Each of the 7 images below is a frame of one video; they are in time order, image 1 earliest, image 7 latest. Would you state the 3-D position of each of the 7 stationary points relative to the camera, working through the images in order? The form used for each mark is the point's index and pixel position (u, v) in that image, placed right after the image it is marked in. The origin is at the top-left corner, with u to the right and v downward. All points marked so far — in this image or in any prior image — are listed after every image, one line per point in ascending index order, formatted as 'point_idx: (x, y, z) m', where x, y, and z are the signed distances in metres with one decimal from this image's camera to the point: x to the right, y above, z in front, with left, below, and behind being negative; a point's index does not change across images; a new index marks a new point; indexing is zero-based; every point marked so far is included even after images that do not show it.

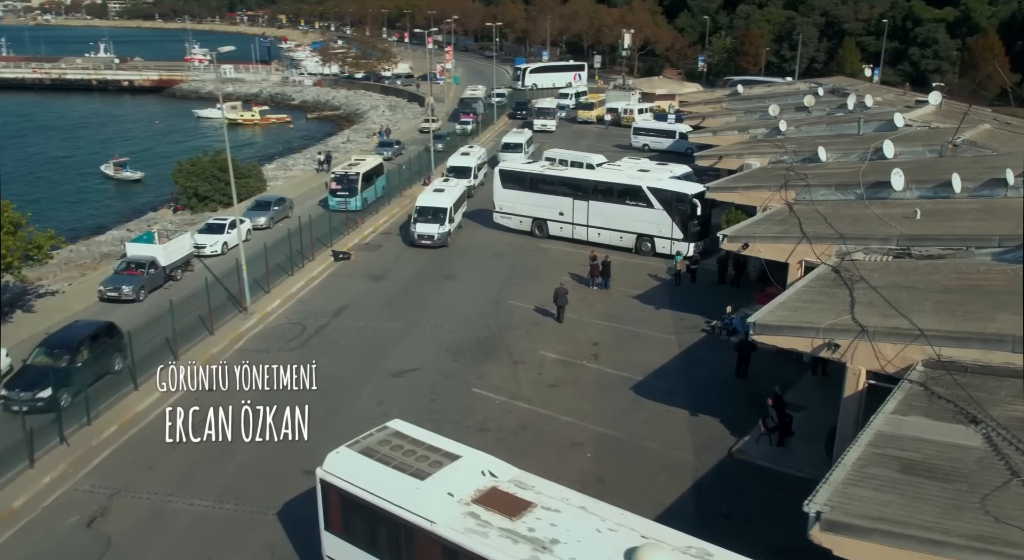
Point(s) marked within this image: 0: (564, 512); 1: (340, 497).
0: (+0.7, -3.1, +13.2) m
1: (-2.5, -3.2, +14.1) m
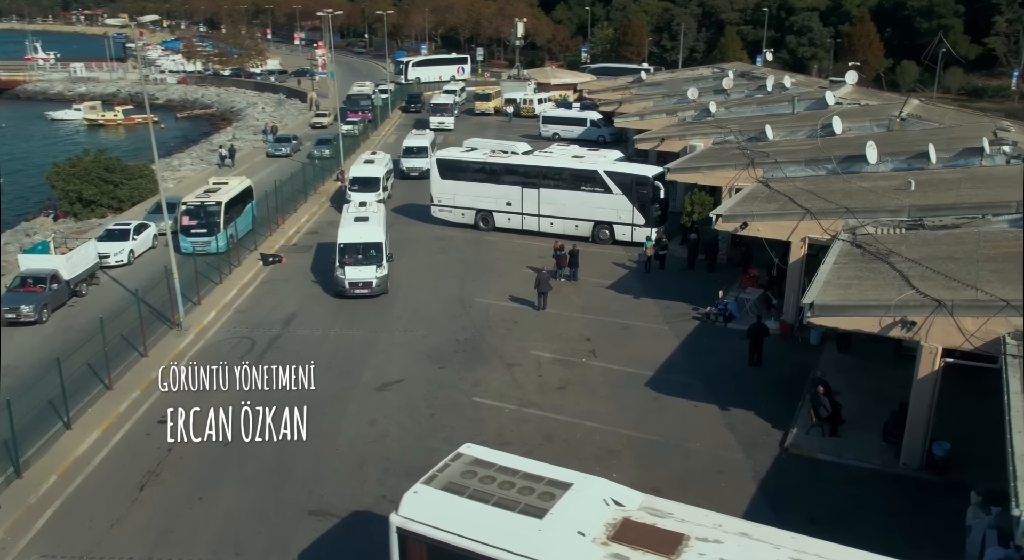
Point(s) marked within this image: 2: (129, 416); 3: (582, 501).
0: (+2.4, -2.9, +10.8) m
1: (-1.0, -3.1, +11.1) m
2: (-7.7, -2.7, +19.9) m
3: (+0.8, -2.5, +11.3) m
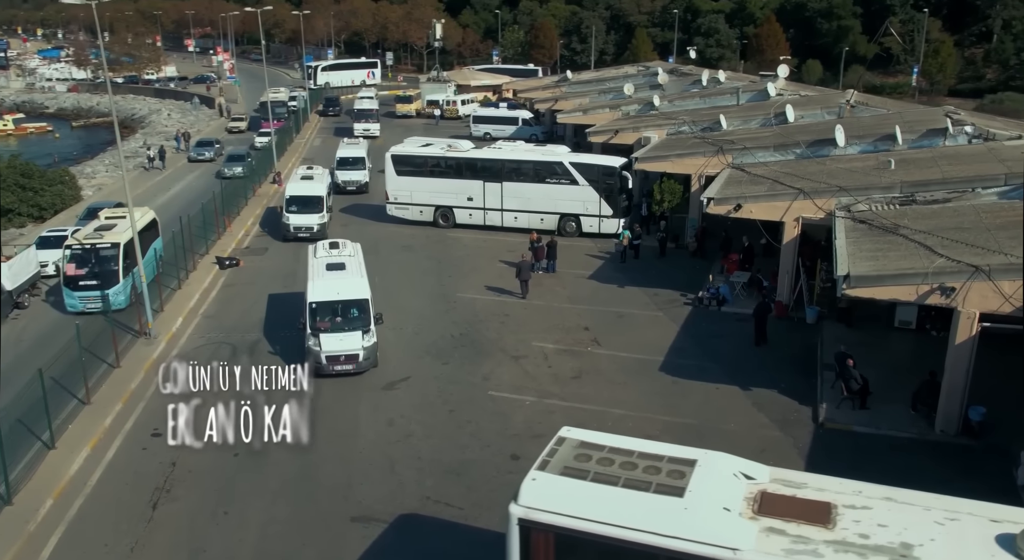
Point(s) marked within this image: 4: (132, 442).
0: (+3.8, -2.4, +10.2) m
1: (+0.4, -2.7, +10.2) m
2: (-7.3, -2.7, +18.2) m
3: (+2.2, -2.1, +10.6) m
4: (-6.8, -2.9, +17.6) m
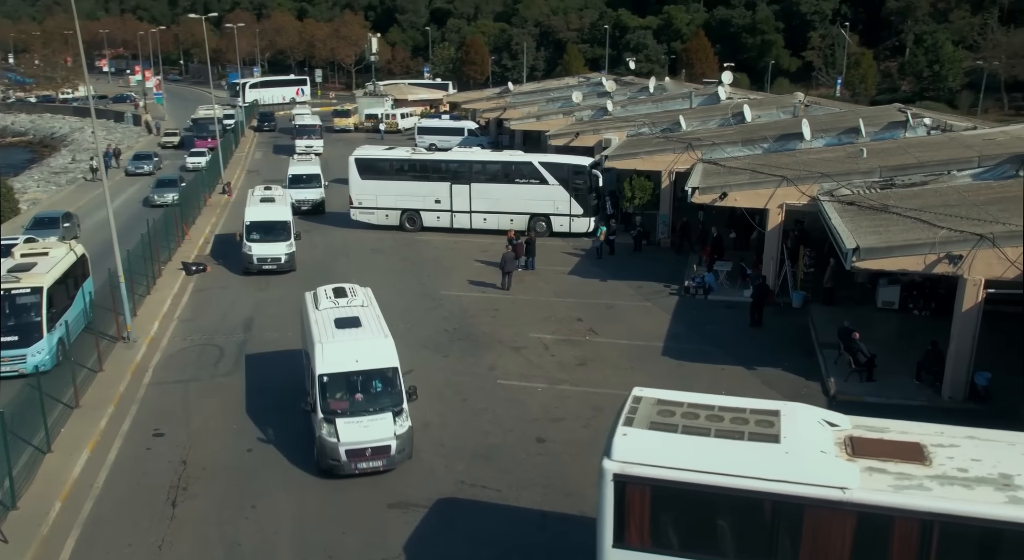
0: (+4.8, -1.7, +10.3) m
1: (+1.4, -2.2, +9.9) m
2: (-7.0, -2.6, +17.2) m
3: (+3.1, -1.5, +10.5) m
4: (-6.5, -2.8, +16.7) m
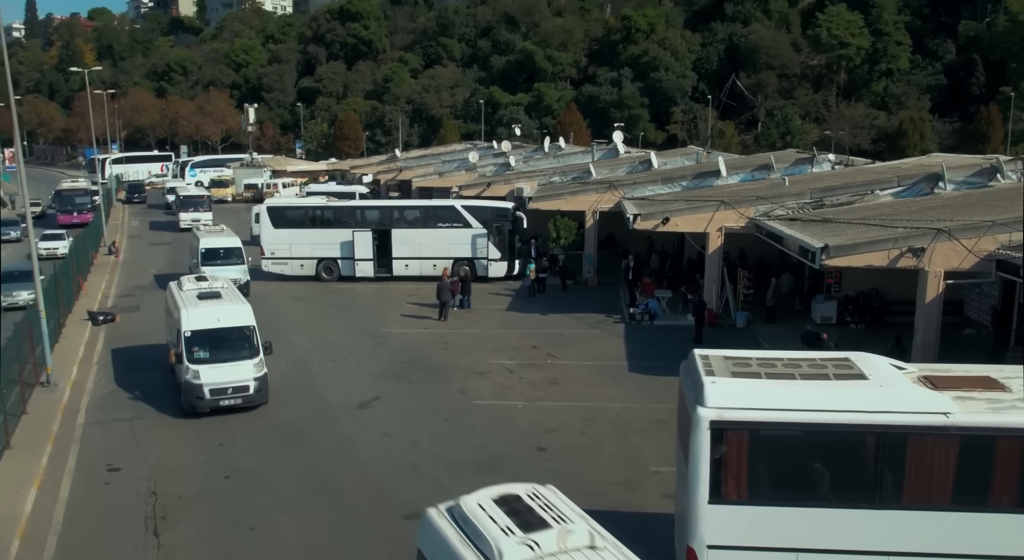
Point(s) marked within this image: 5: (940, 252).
0: (+5.5, -1.0, +10.4) m
1: (+2.3, -1.5, +9.5) m
2: (-7.0, -3.0, +15.3) m
3: (+3.9, -0.9, +10.3) m
4: (-6.5, -3.0, +14.9) m
5: (+7.9, +0.5, +18.0) m
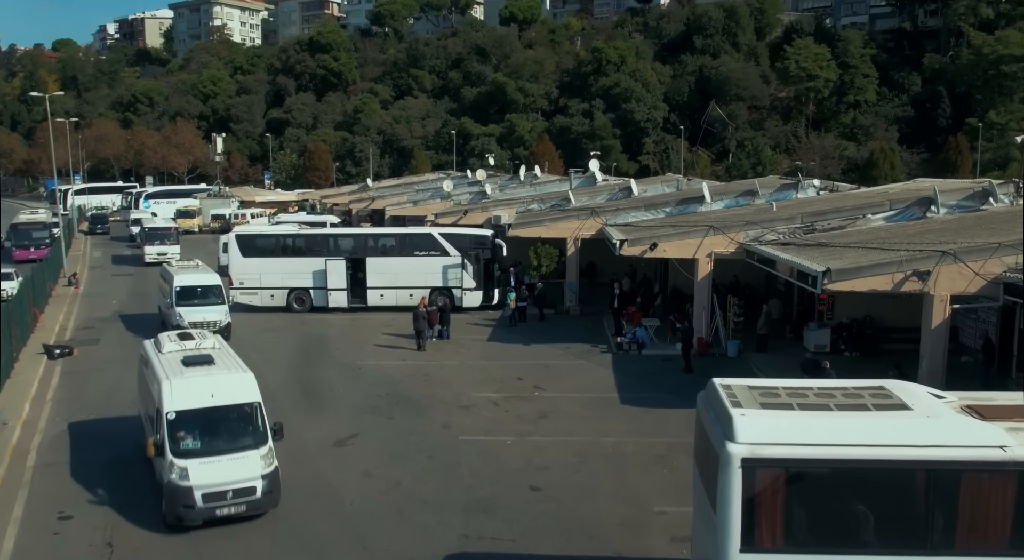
0: (+5.6, -1.2, +9.5) m
1: (+2.4, -1.7, +8.5) m
2: (-7.1, -3.4, +14.0) m
3: (+3.9, -1.1, +9.4) m
4: (-6.6, -3.4, +13.5) m
5: (+7.6, +0.1, +17.2) m
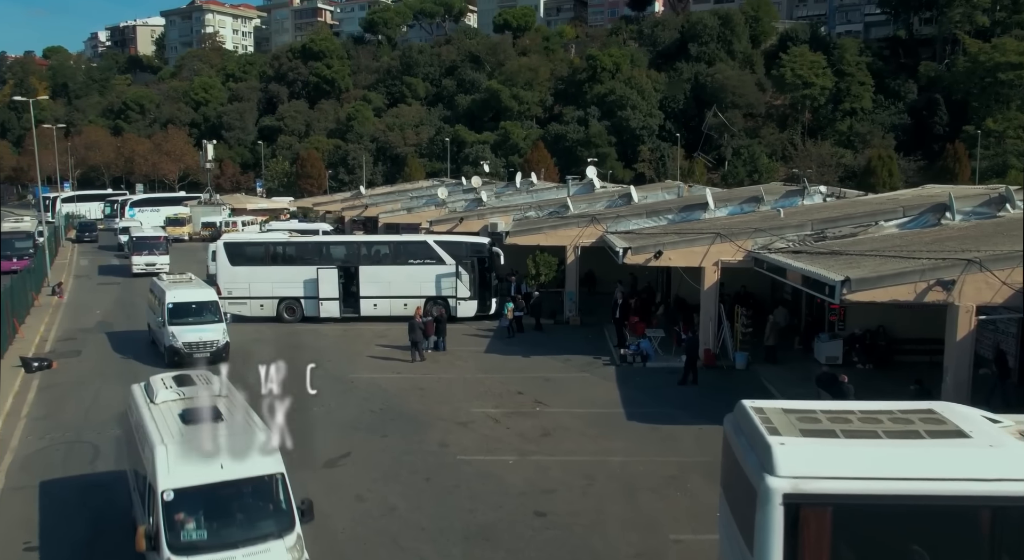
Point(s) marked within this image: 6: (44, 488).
0: (+5.6, -1.3, +8.5) m
1: (+2.4, -1.8, +7.5) m
2: (-7.1, -3.5, +12.9) m
3: (+4.0, -1.2, +8.4) m
4: (-6.5, -3.6, +12.5) m
5: (+7.7, -0.1, +16.3) m
6: (-7.2, -3.2, +15.1) m
